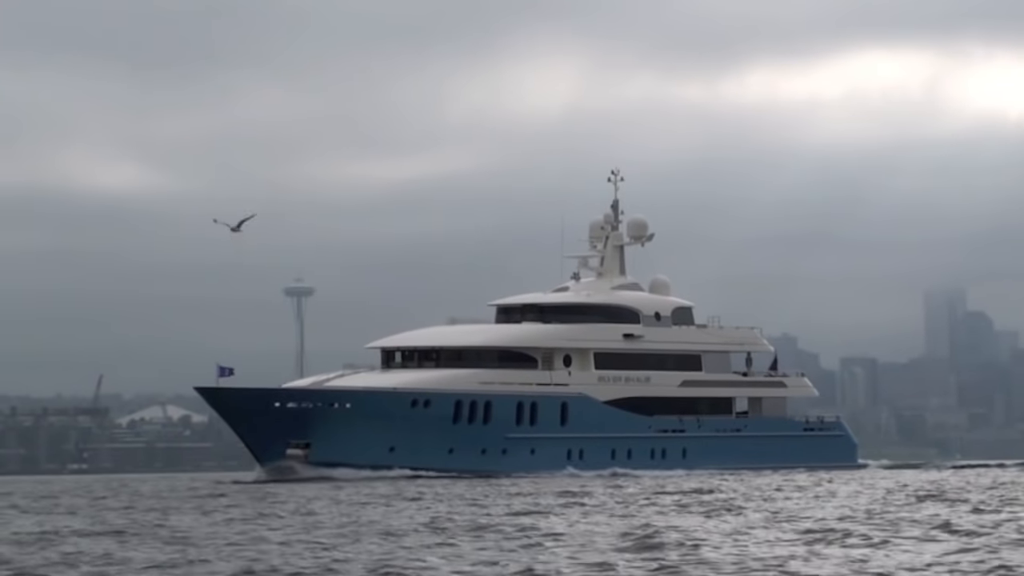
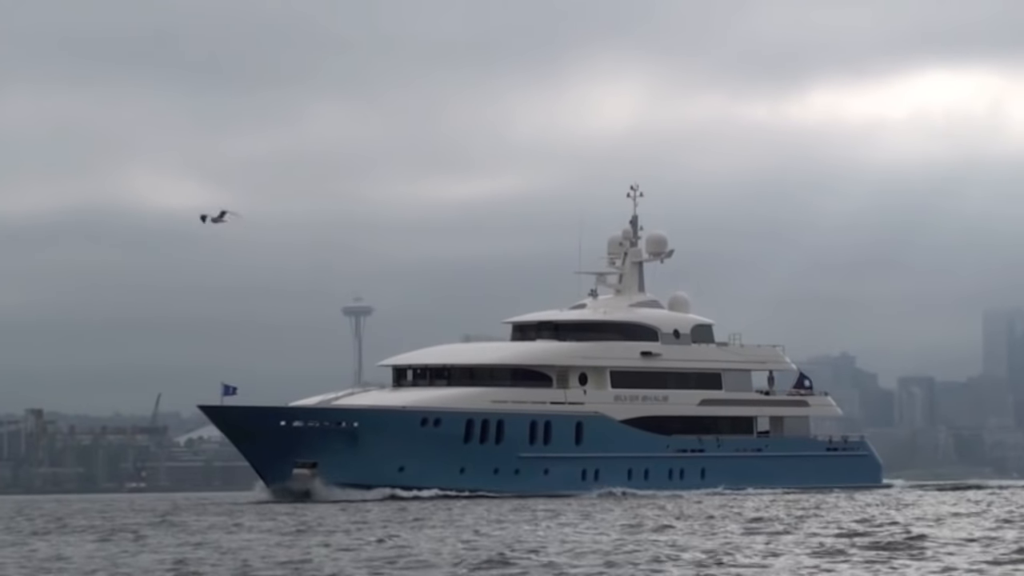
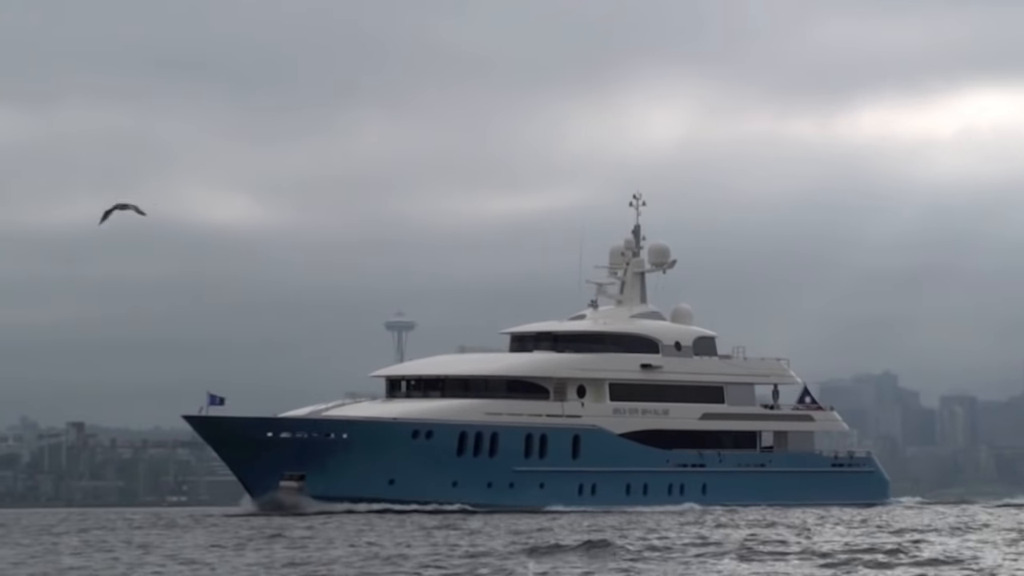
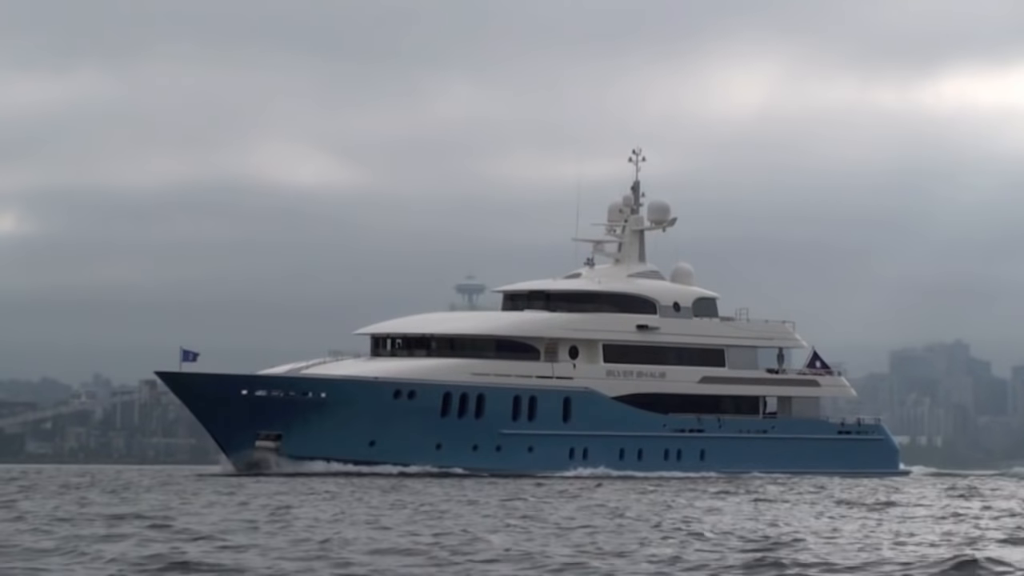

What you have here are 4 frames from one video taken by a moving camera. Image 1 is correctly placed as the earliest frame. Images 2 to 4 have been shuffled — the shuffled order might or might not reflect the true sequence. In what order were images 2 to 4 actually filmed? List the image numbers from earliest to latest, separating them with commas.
2, 3, 4
